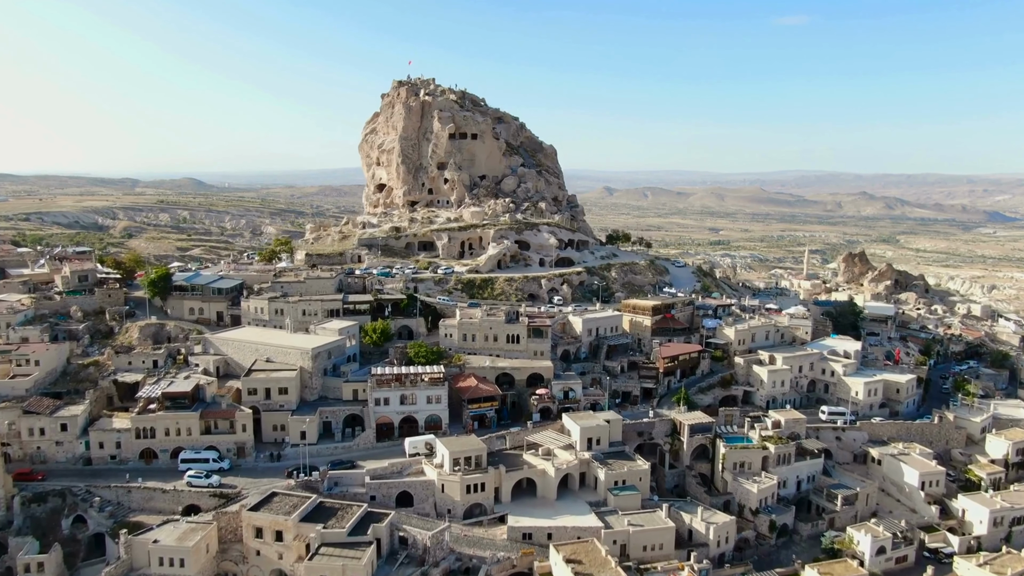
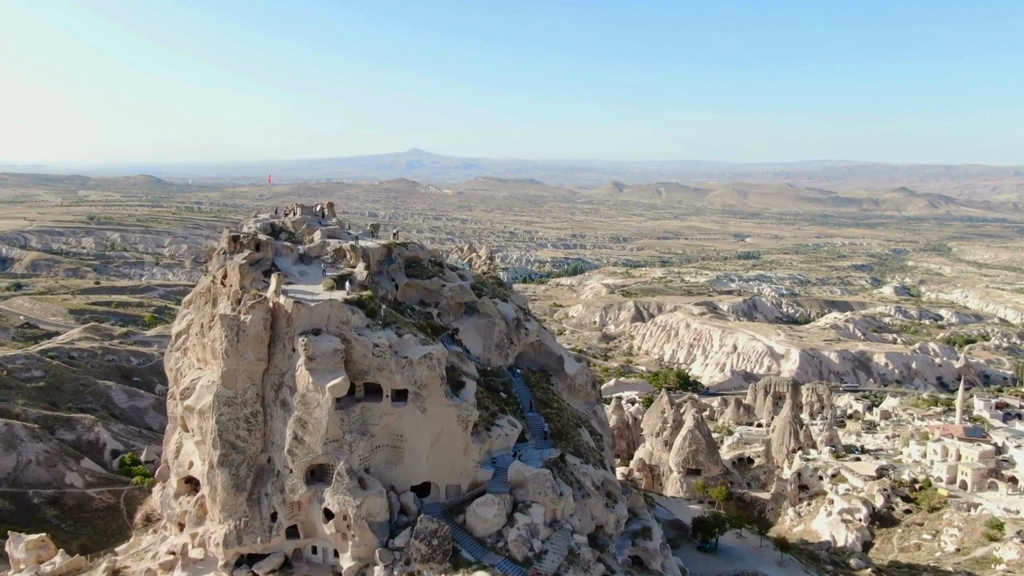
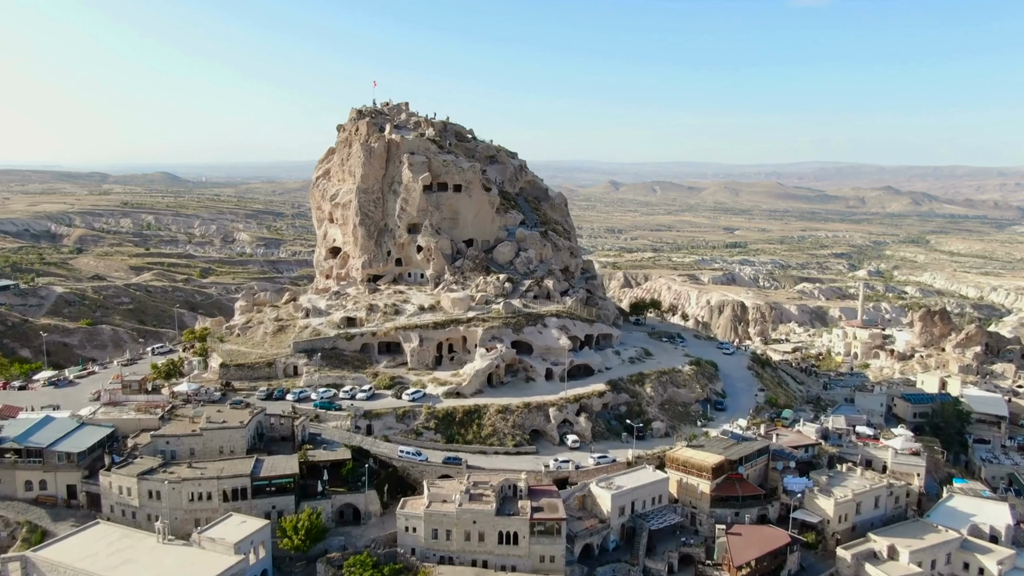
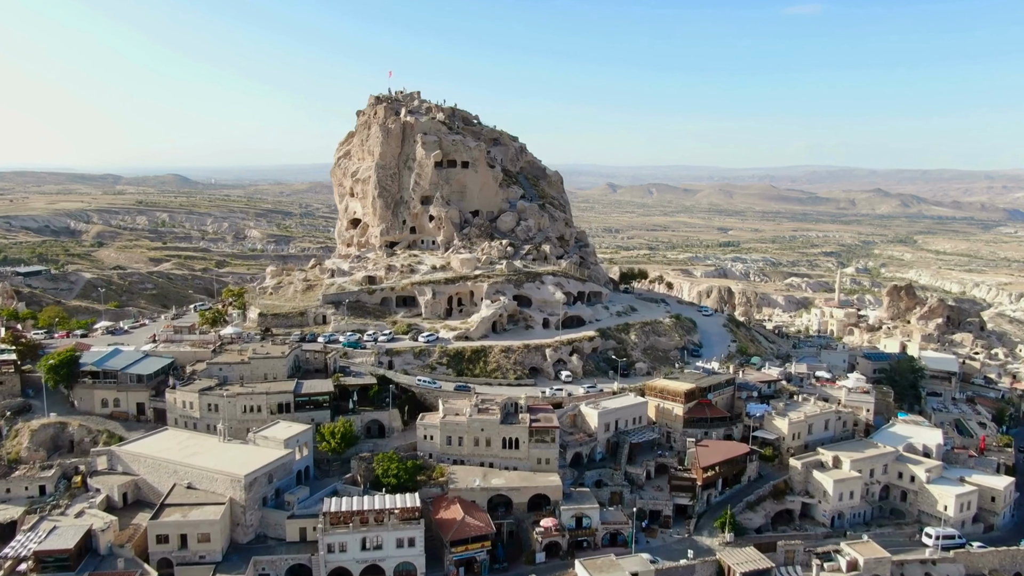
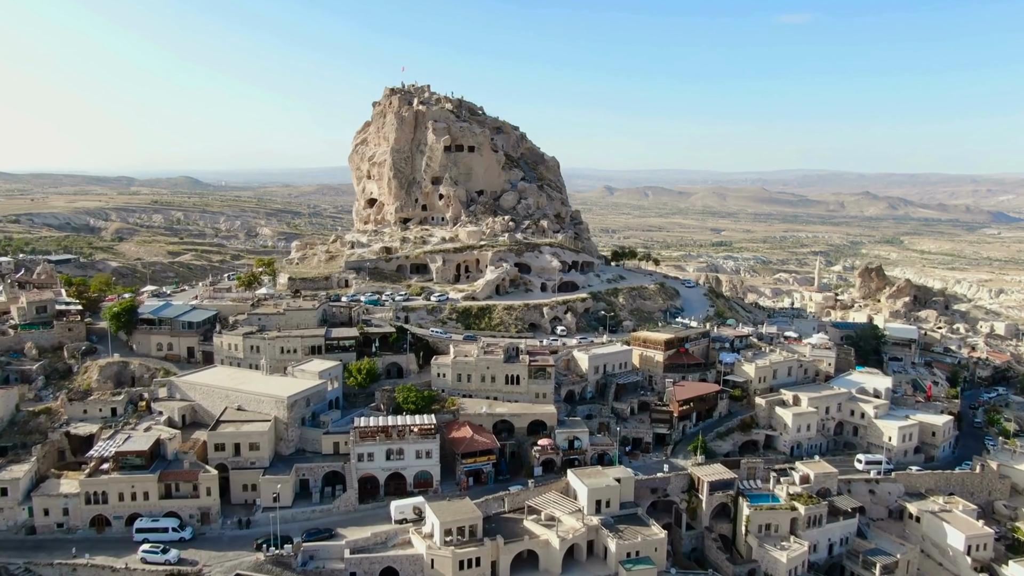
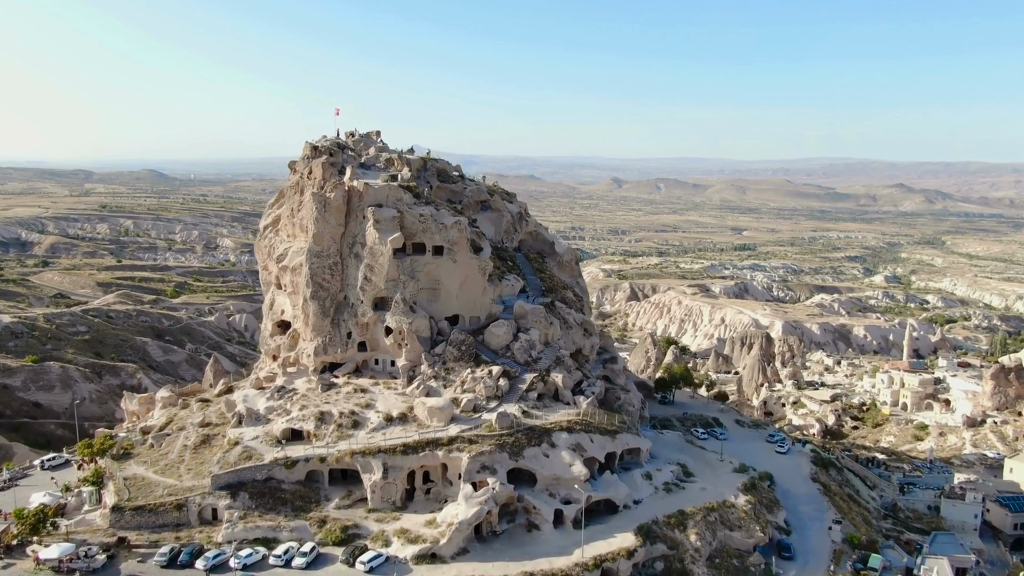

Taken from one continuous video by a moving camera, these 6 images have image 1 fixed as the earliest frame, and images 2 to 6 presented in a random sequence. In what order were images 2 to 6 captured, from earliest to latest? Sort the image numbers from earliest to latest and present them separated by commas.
5, 4, 3, 6, 2
